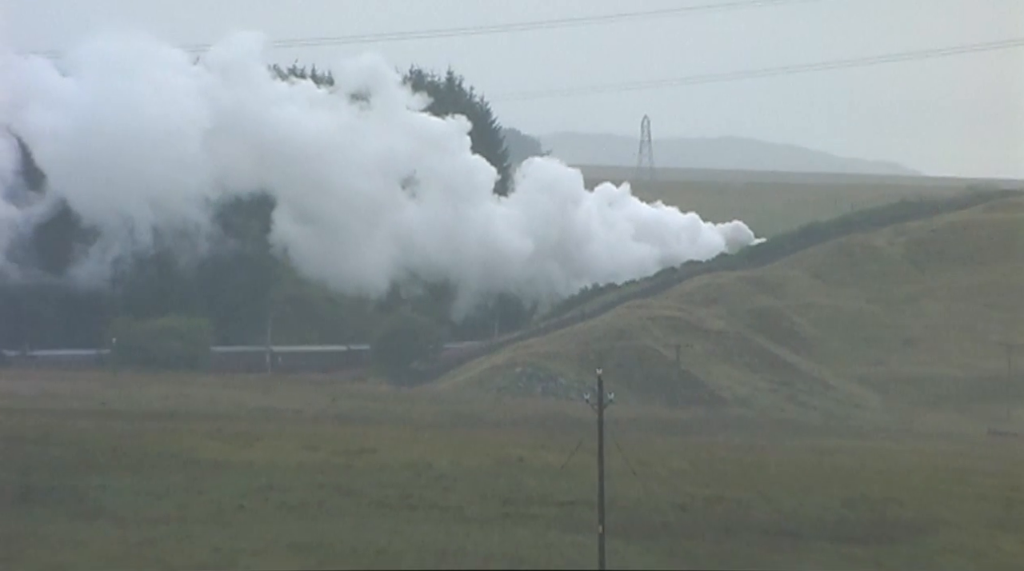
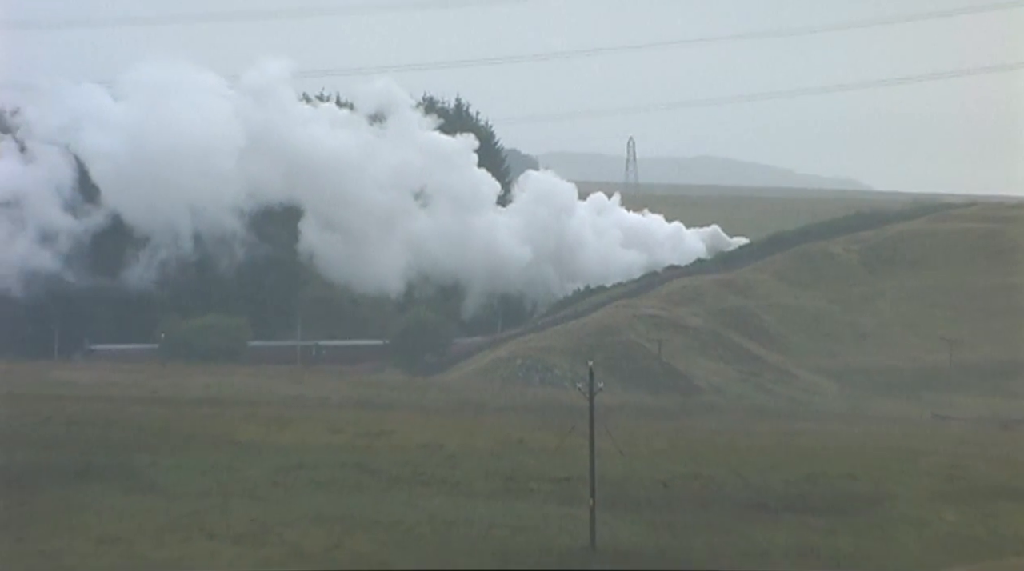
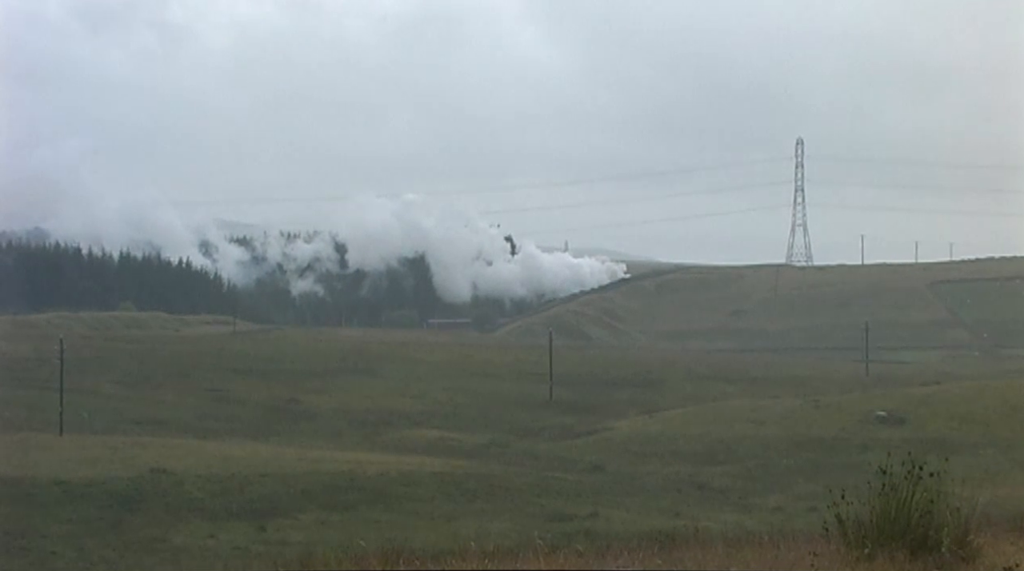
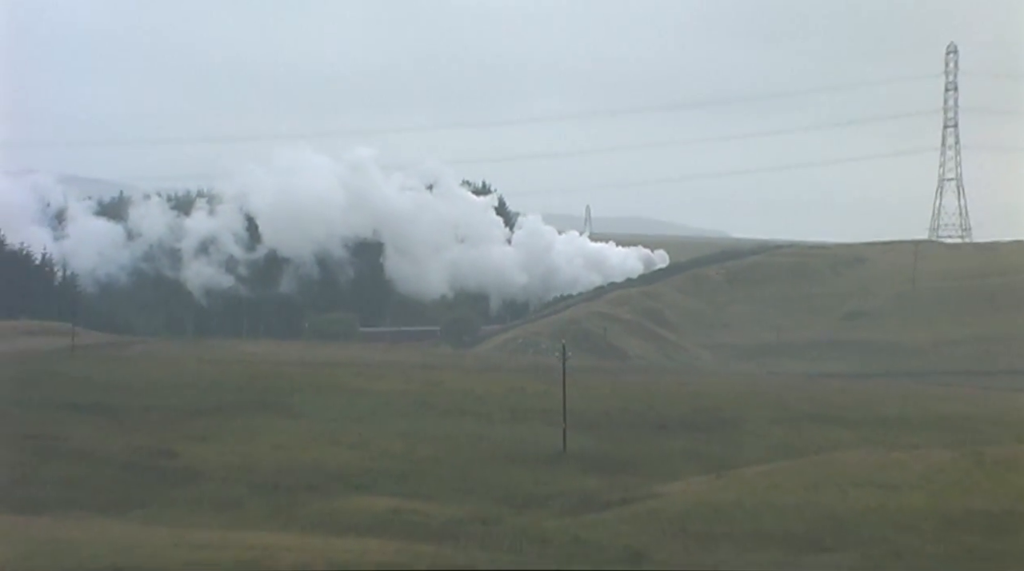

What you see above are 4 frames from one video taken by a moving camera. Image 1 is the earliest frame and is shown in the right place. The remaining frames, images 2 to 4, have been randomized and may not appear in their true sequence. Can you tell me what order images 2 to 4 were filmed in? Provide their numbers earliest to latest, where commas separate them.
2, 4, 3
